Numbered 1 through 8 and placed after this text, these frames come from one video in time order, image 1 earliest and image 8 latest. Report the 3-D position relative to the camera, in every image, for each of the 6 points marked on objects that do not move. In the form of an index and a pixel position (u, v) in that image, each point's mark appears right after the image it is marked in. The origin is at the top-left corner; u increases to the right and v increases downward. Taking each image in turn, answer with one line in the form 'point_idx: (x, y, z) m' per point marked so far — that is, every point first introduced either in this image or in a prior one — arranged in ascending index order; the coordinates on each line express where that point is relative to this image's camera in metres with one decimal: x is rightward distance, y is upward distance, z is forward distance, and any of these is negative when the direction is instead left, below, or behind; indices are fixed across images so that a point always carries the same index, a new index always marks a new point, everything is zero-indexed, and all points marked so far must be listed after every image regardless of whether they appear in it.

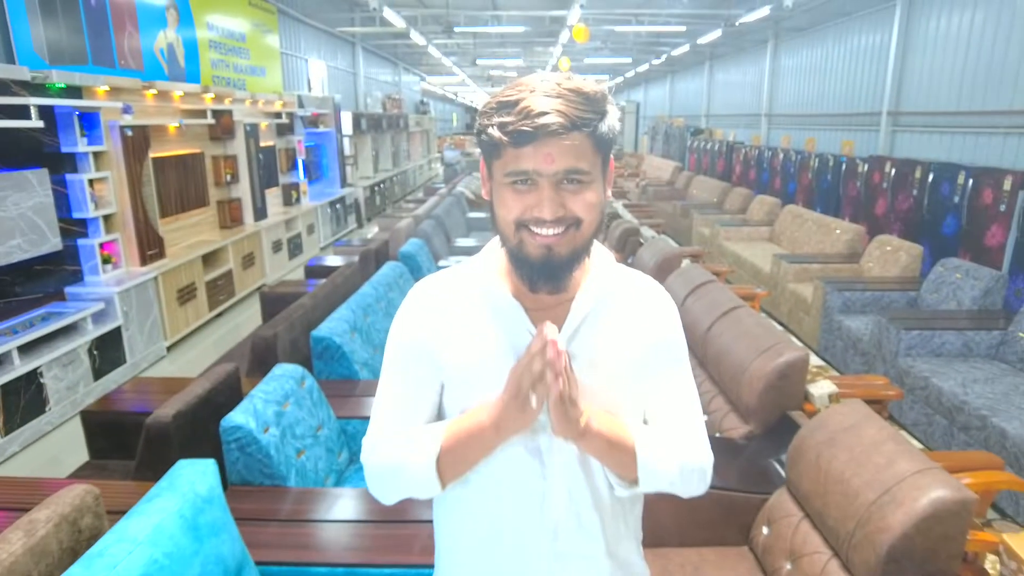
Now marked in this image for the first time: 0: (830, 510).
0: (+0.8, -0.5, +1.5) m
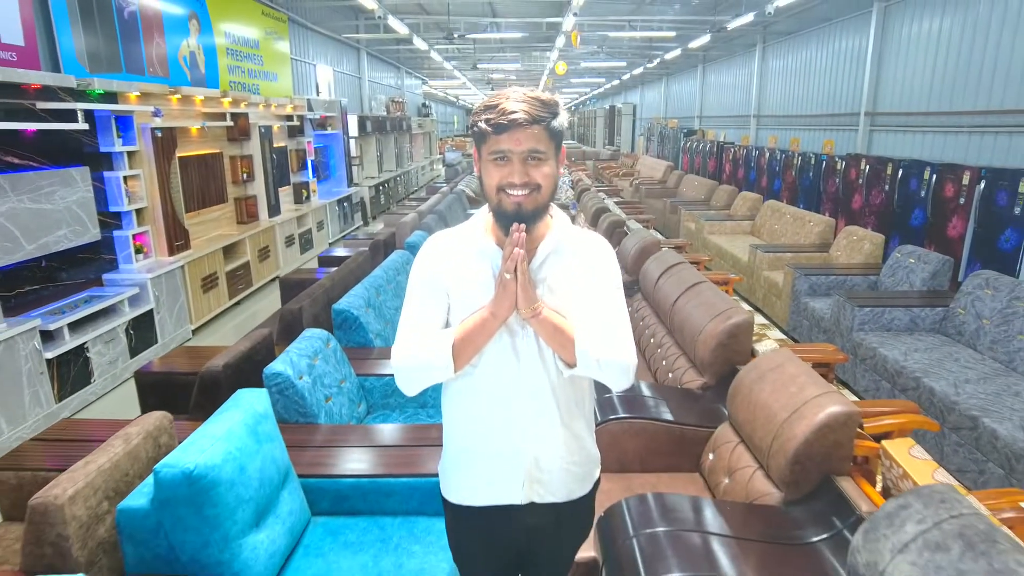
0: (+0.7, -0.4, +2.0) m
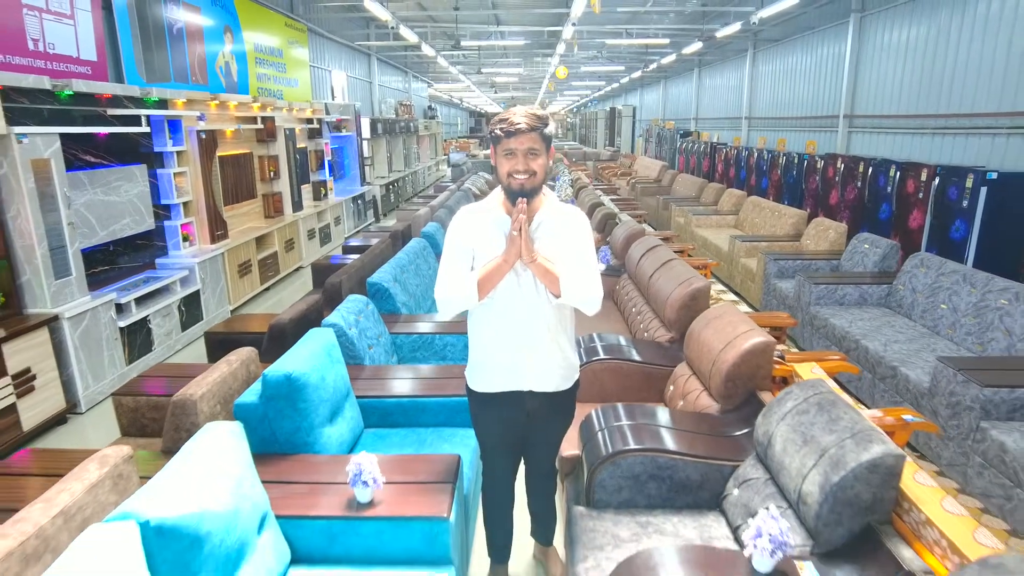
0: (+0.8, -0.3, +2.6) m
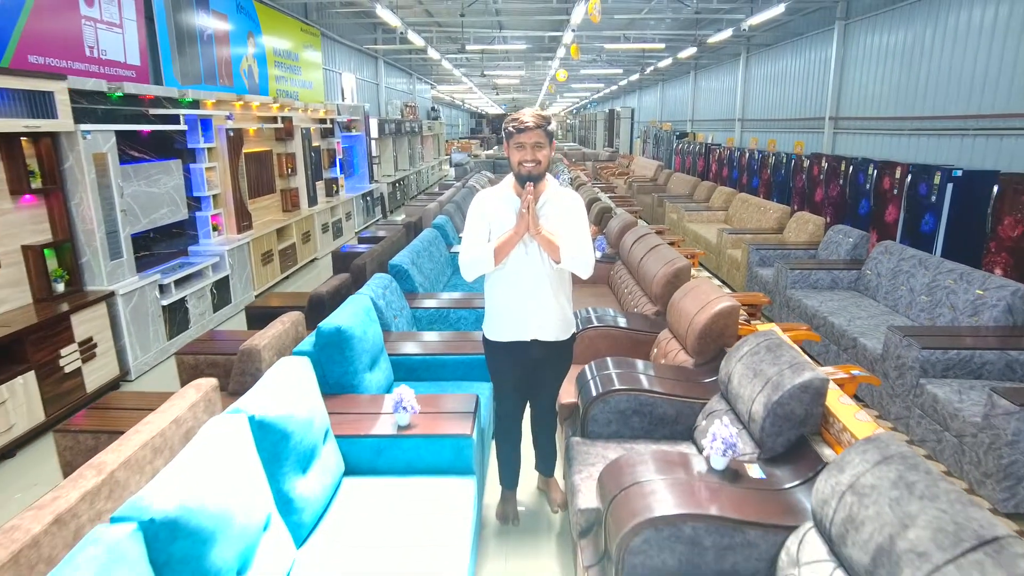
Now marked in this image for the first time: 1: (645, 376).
0: (+0.8, -0.2, +3.0) m
1: (+0.6, -0.4, +2.7) m
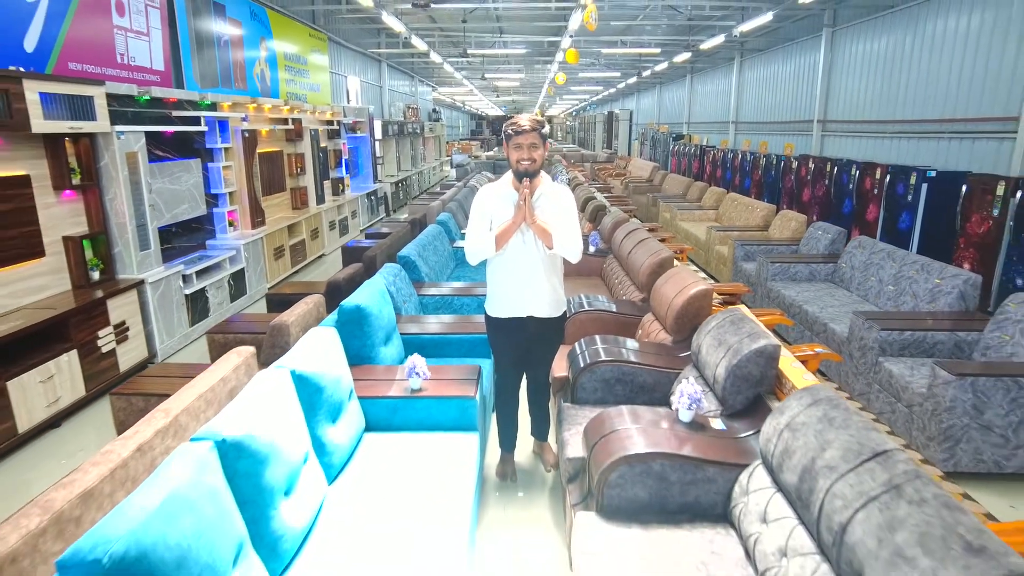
0: (+0.8, -0.1, +3.4) m
1: (+0.5, -0.3, +3.0) m
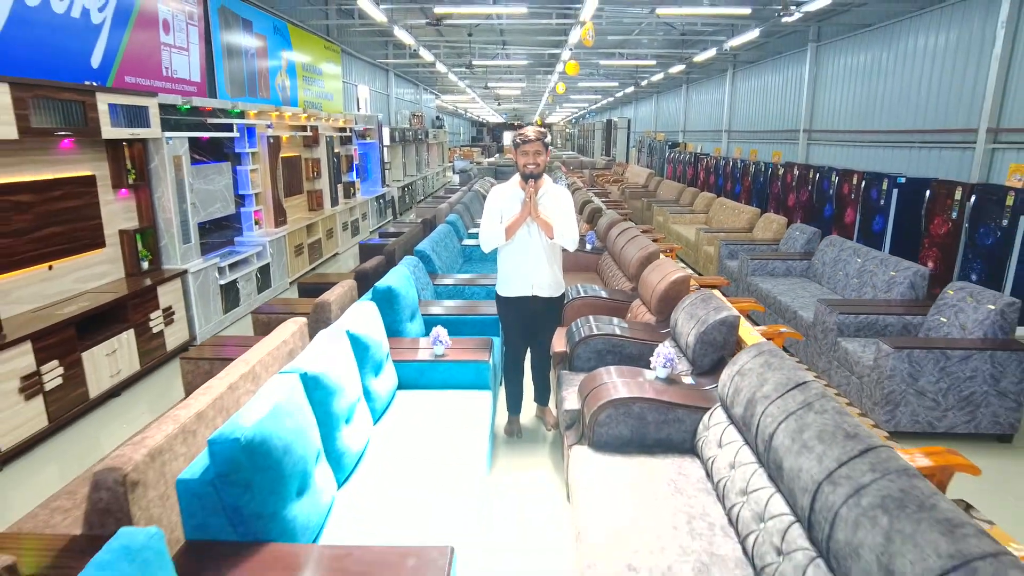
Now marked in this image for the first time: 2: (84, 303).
0: (+0.8, 0.0, +3.9) m
1: (+0.6, -0.2, +3.6) m
2: (-2.7, -0.1, +4.0) m
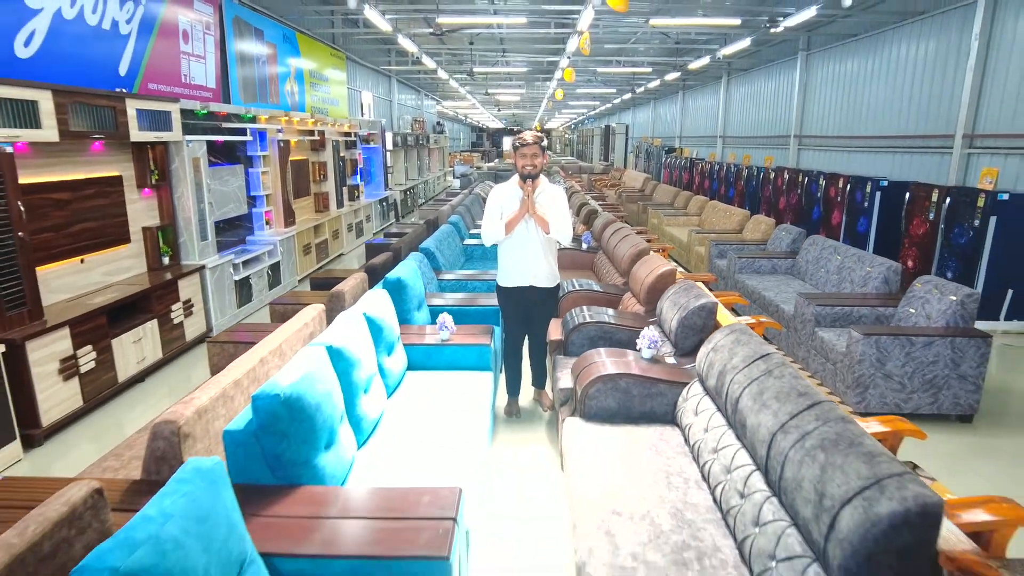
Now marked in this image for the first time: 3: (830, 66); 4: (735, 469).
0: (+0.8, 0.0, +4.2) m
1: (+0.6, -0.2, +3.8) m
2: (-2.7, 0.0, +4.3) m
3: (+4.7, +3.2, +9.4) m
4: (+0.8, -0.6, +2.2) m
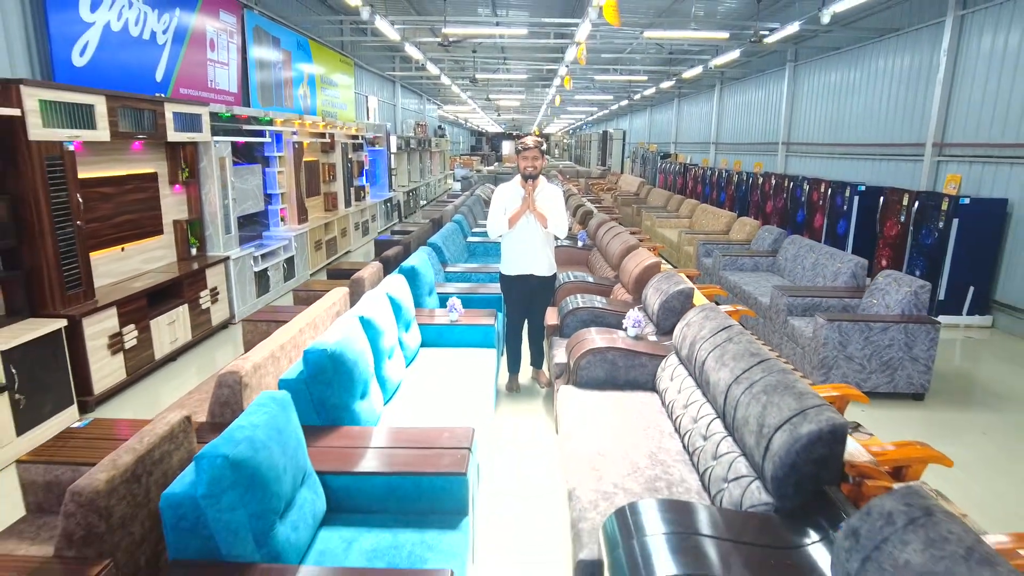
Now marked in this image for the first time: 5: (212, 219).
0: (+0.8, +0.1, +4.6) m
1: (+0.6, -0.1, +4.3) m
2: (-2.7, +0.1, +4.7) m
3: (+4.7, +3.2, +9.9) m
4: (+0.8, -0.5, +2.6) m
5: (-2.6, +0.6, +5.6) m
